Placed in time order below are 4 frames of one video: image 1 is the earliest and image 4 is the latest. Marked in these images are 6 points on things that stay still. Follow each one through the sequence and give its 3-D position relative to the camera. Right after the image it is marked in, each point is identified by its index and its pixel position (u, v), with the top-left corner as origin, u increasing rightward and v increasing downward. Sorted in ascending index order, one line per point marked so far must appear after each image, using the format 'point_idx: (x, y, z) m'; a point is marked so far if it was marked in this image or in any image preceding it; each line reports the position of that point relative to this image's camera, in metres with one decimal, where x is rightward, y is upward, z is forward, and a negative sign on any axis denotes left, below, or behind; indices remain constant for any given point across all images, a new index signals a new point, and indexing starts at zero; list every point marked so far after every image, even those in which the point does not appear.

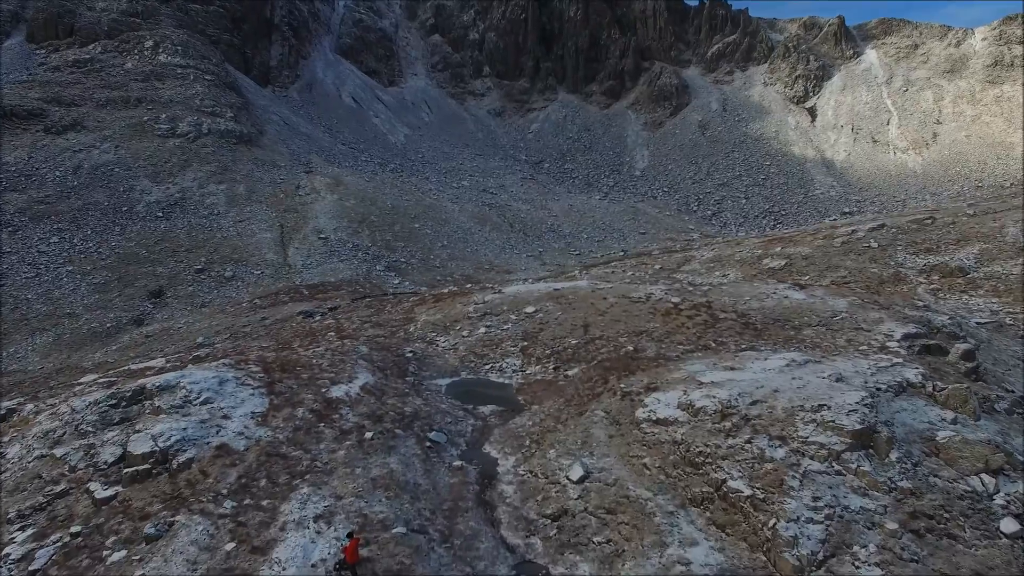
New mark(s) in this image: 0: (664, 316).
0: (+3.7, -0.7, +15.8) m
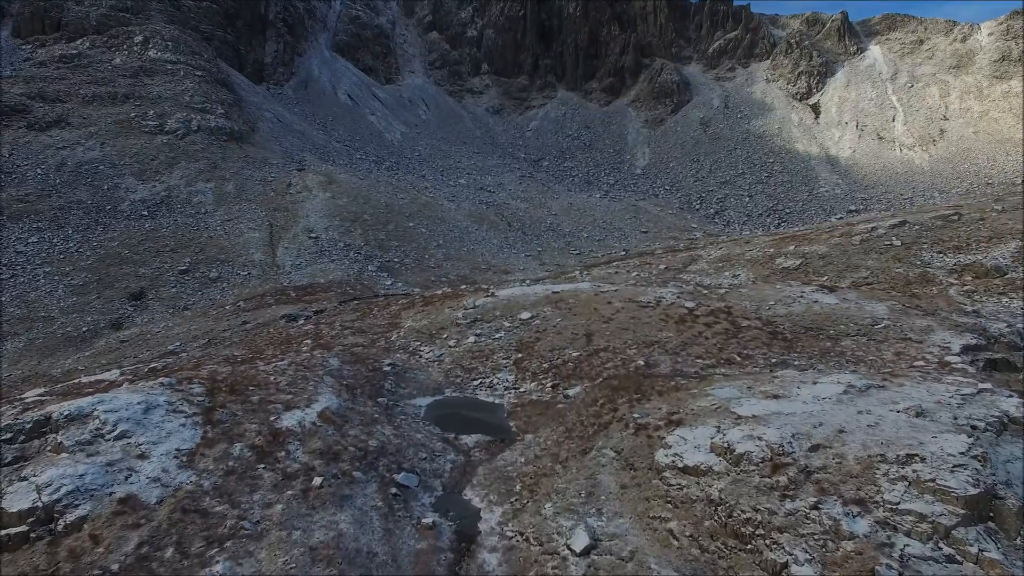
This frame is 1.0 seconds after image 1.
0: (+3.5, -0.7, +13.8) m
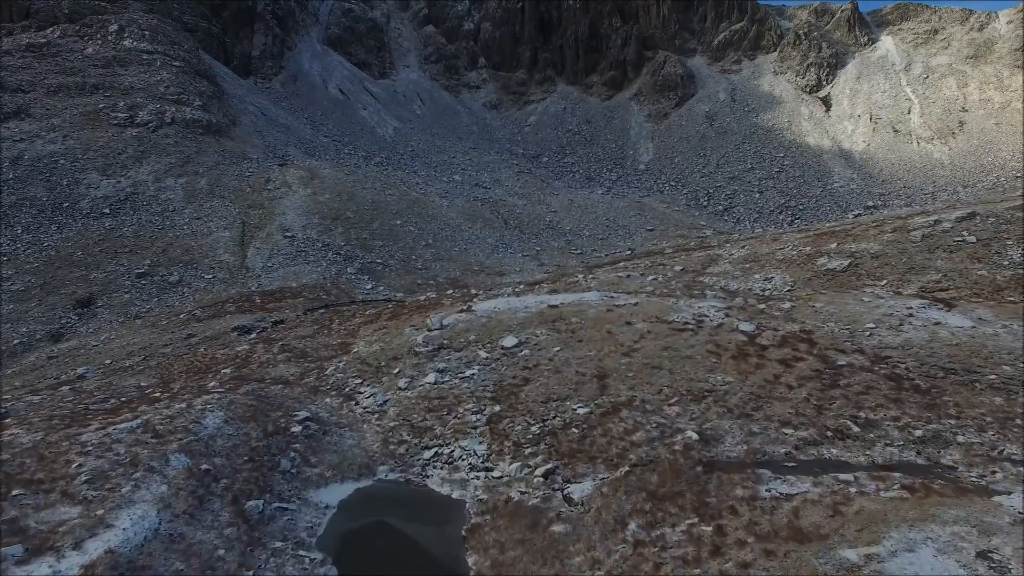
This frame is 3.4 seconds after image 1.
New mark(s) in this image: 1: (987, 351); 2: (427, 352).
0: (+3.2, -1.0, +9.1) m
1: (+6.1, -0.8, +8.6) m
2: (-1.5, -1.1, +11.9) m
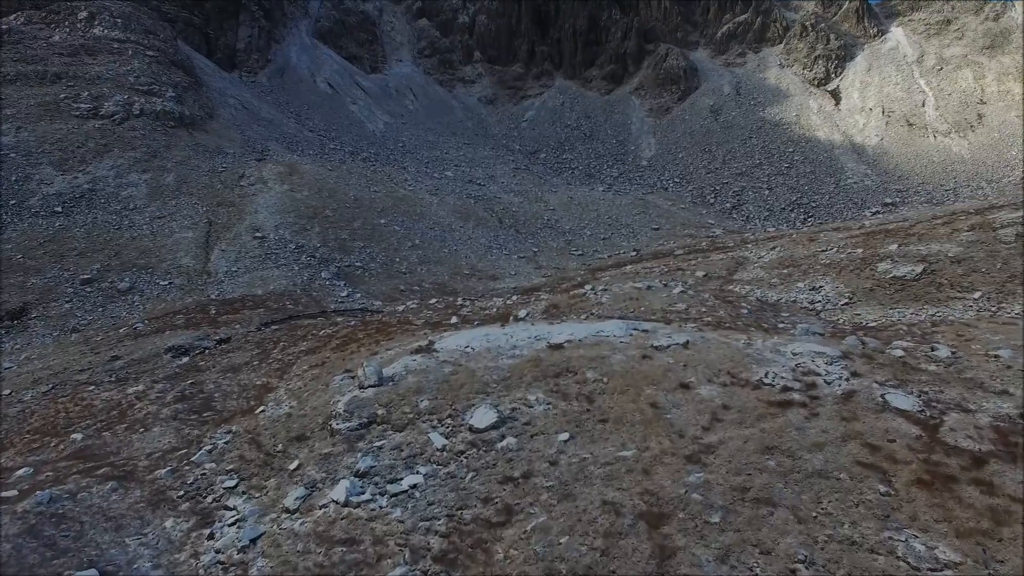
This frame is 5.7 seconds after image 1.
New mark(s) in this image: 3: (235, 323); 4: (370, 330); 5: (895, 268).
0: (+2.9, -1.4, +4.4) m
1: (+5.8, -1.2, +4.0) m
2: (-1.7, -1.5, +7.2) m
3: (-7.8, -1.1, +16.4) m
4: (-3.7, -1.1, +15.4) m
5: (+10.2, +0.5, +17.5) m
